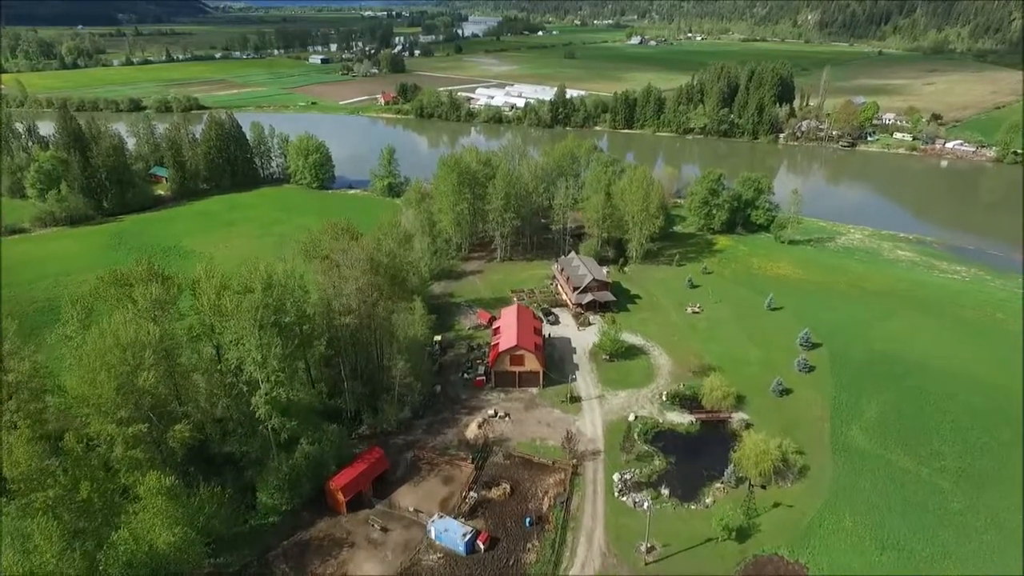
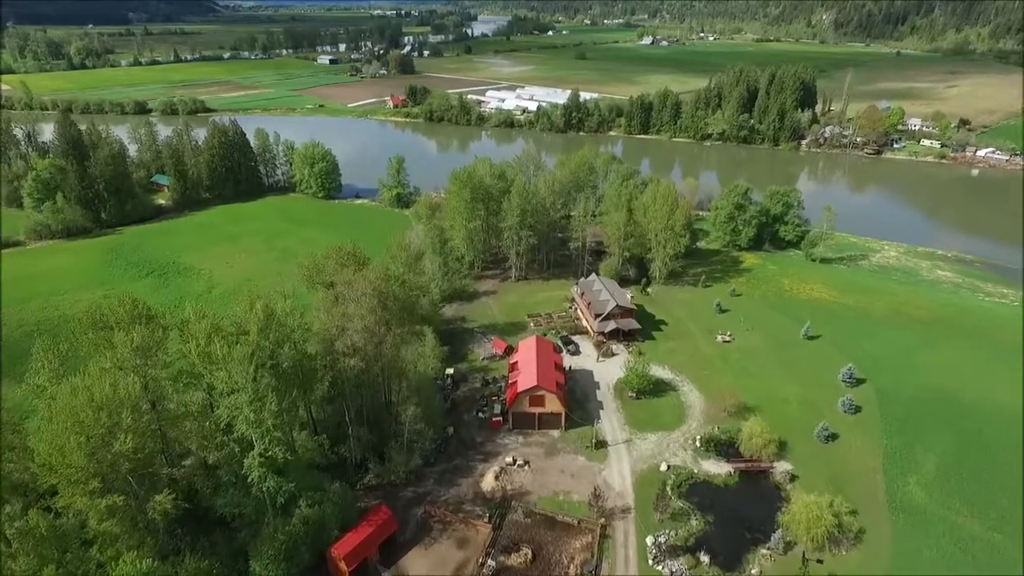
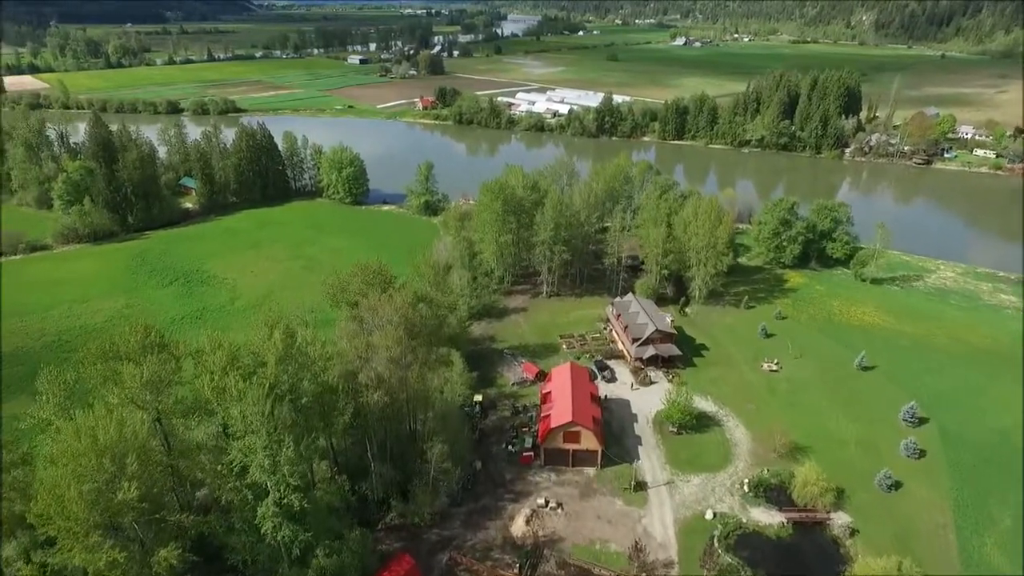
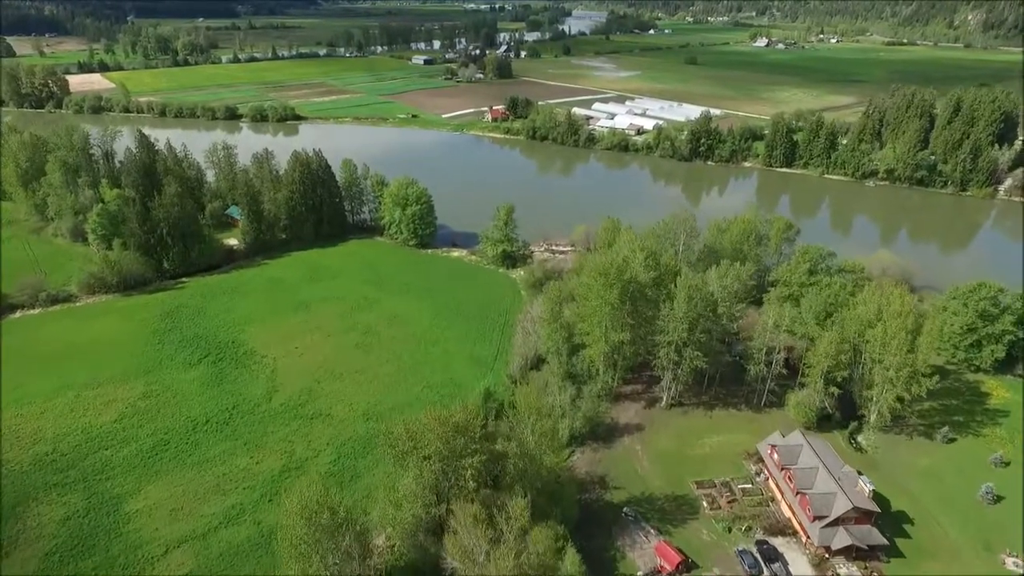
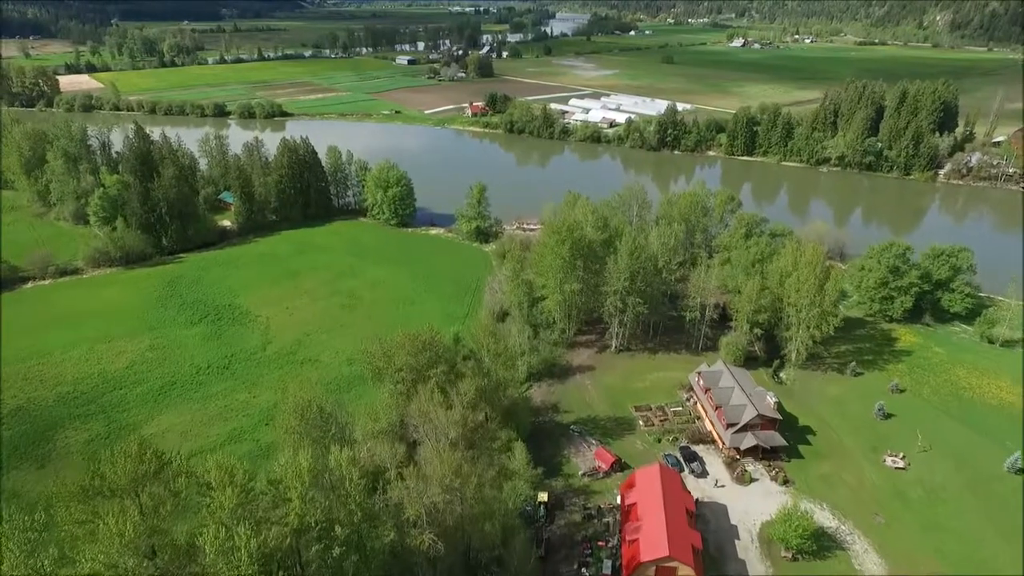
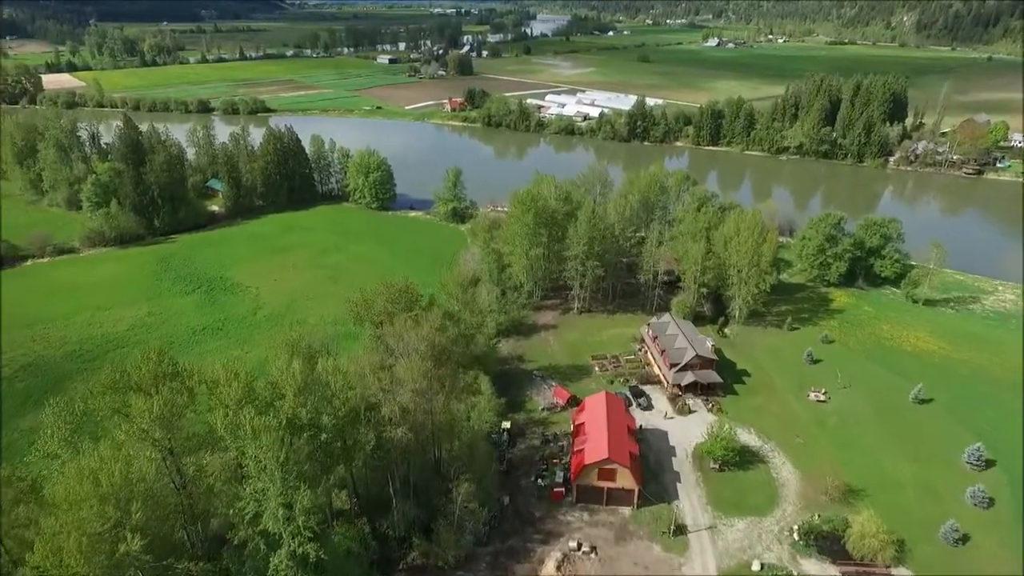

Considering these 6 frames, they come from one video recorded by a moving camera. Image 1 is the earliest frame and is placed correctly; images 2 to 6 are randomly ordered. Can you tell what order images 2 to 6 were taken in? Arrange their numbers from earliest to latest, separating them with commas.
2, 3, 6, 5, 4
